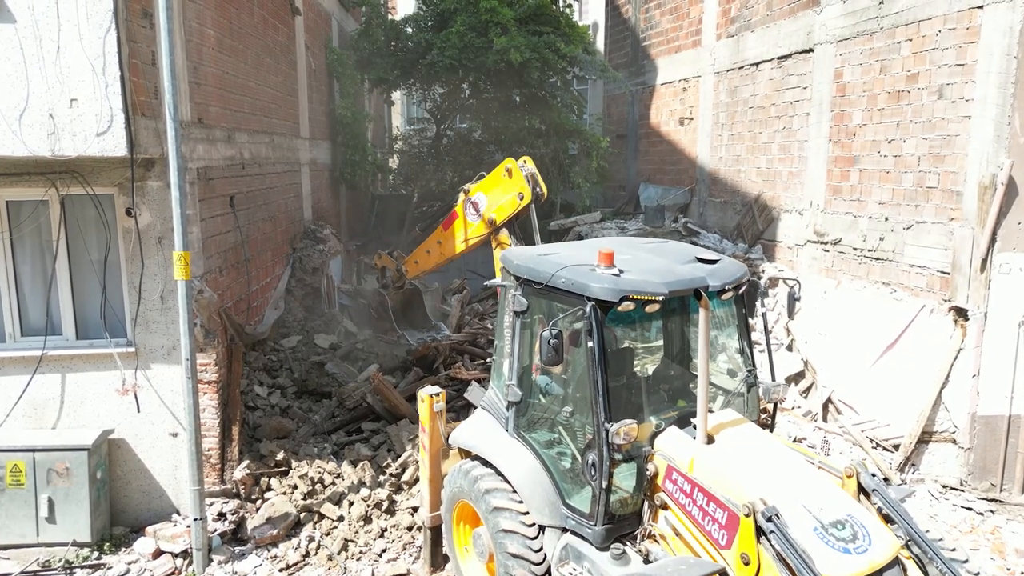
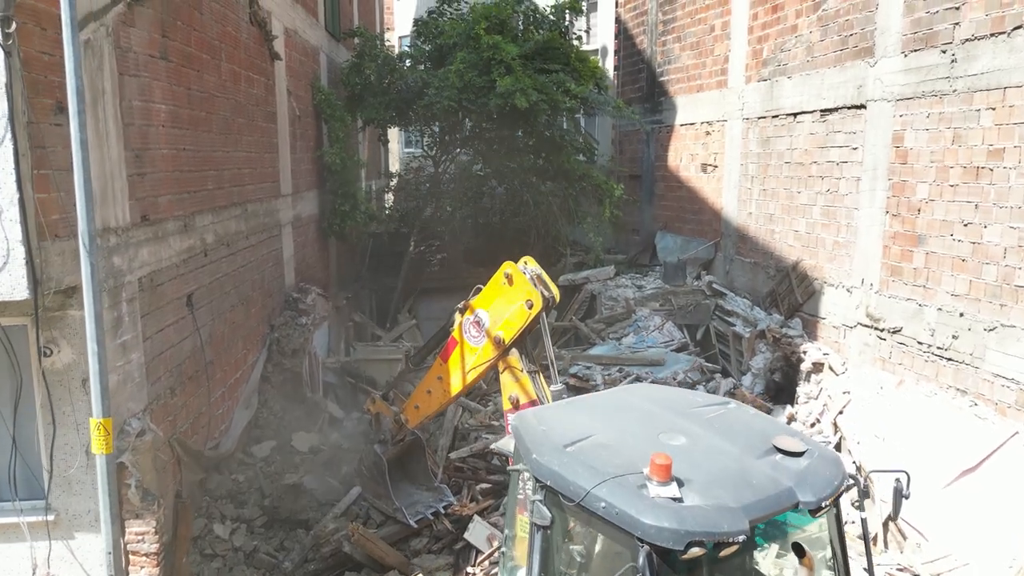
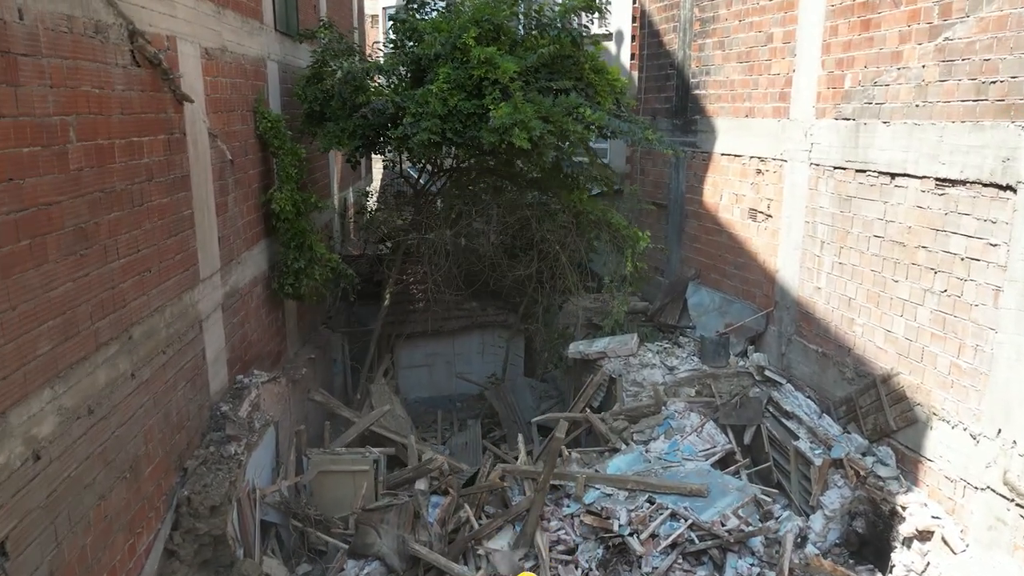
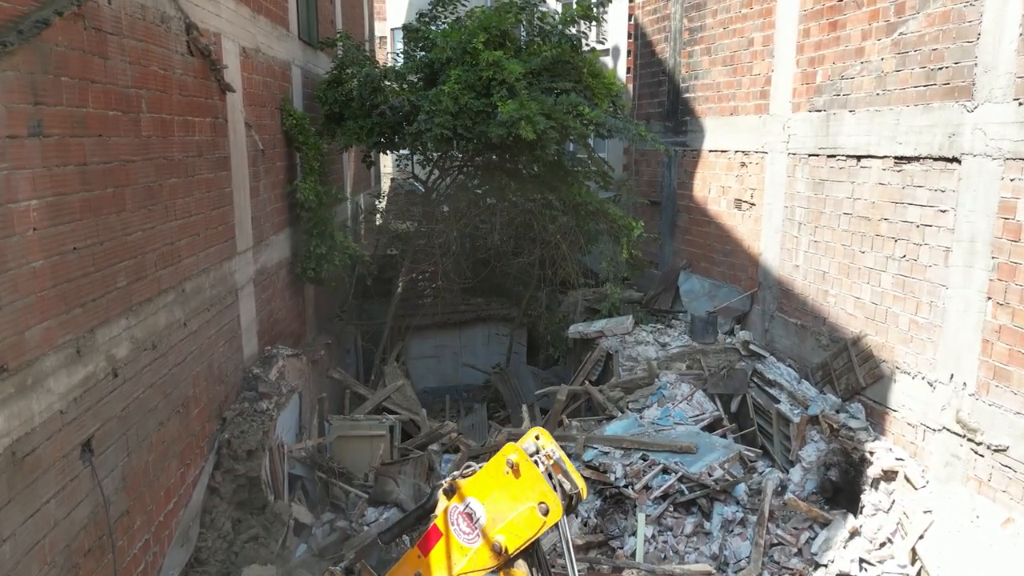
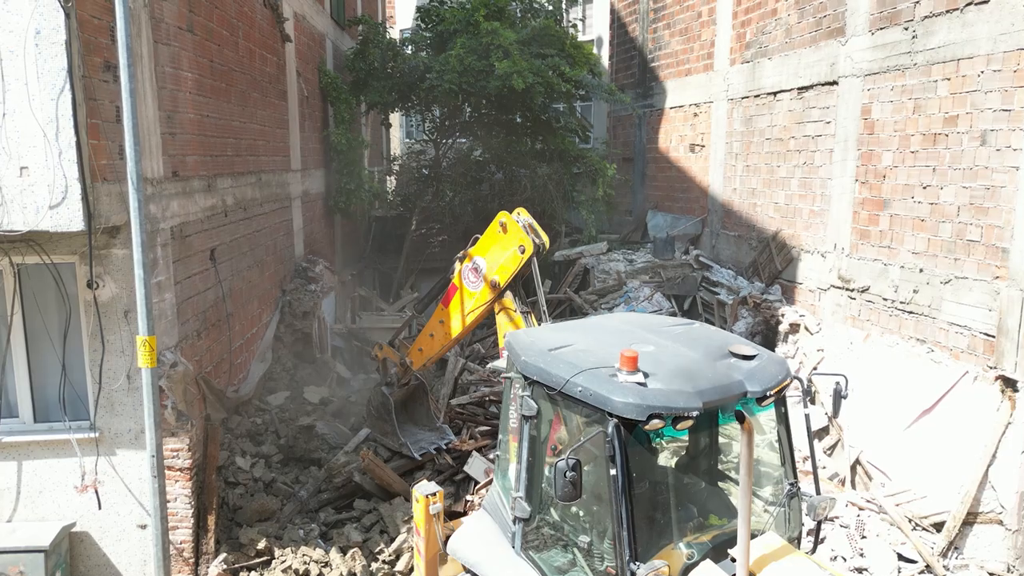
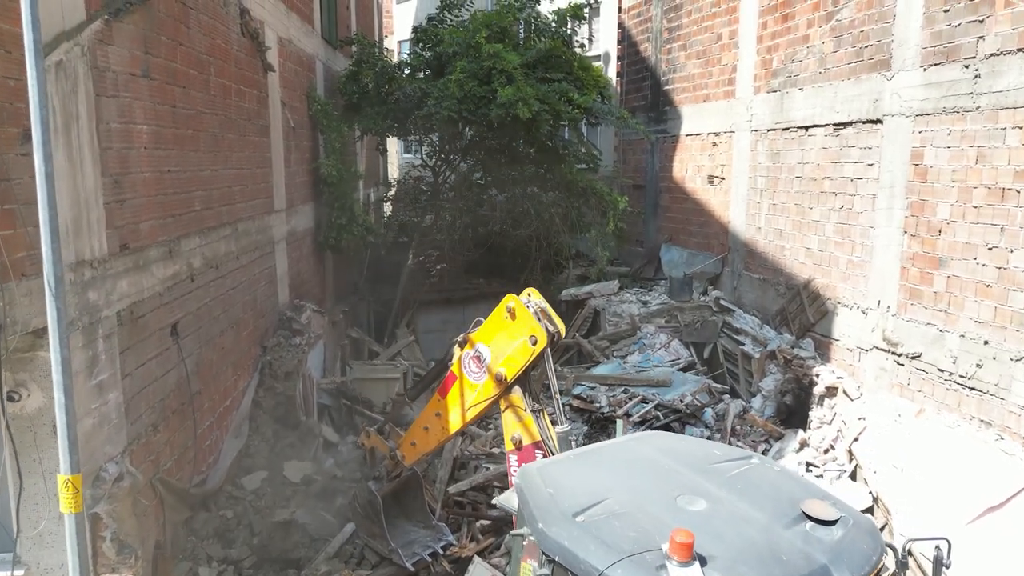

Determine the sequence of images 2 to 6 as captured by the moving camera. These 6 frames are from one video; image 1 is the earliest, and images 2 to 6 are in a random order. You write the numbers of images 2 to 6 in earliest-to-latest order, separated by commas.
5, 2, 6, 4, 3
